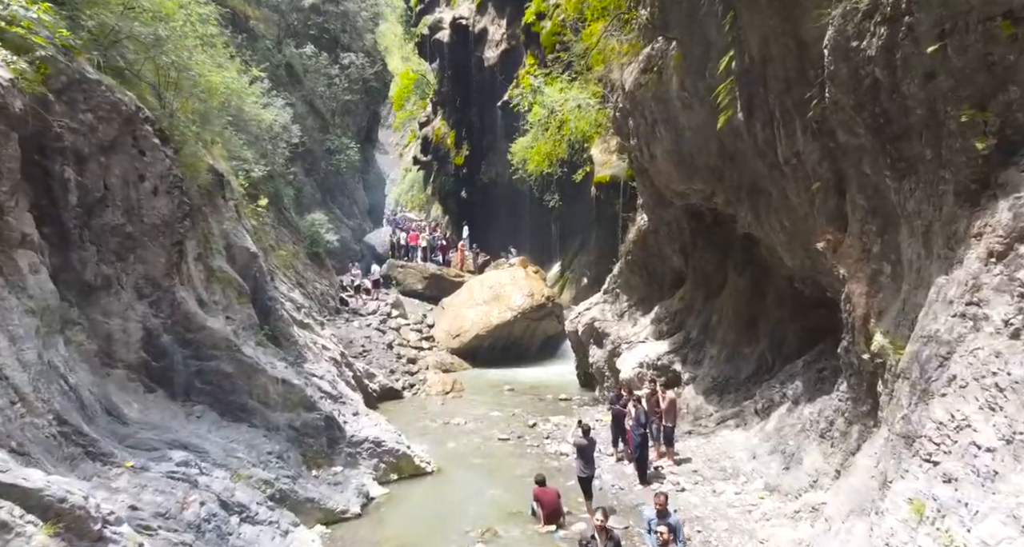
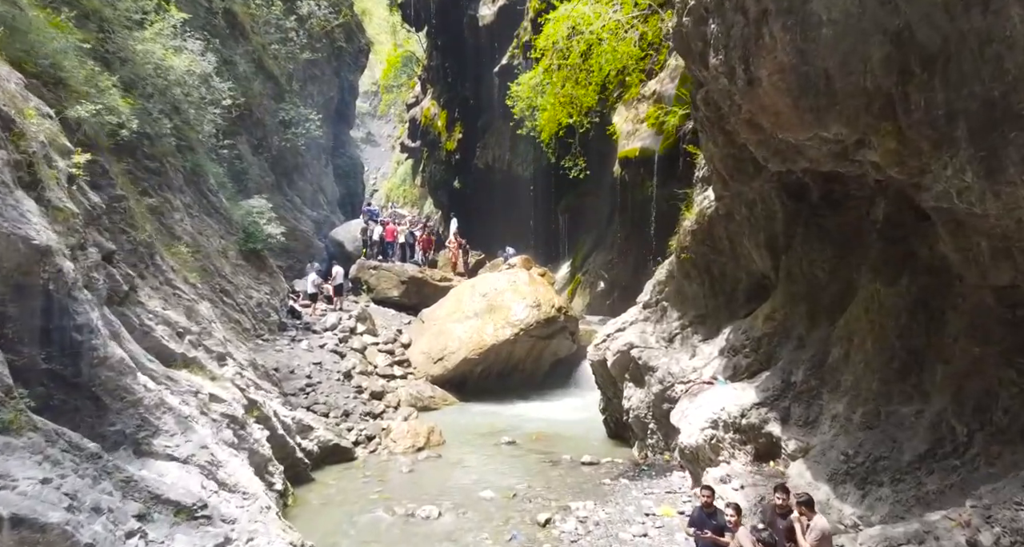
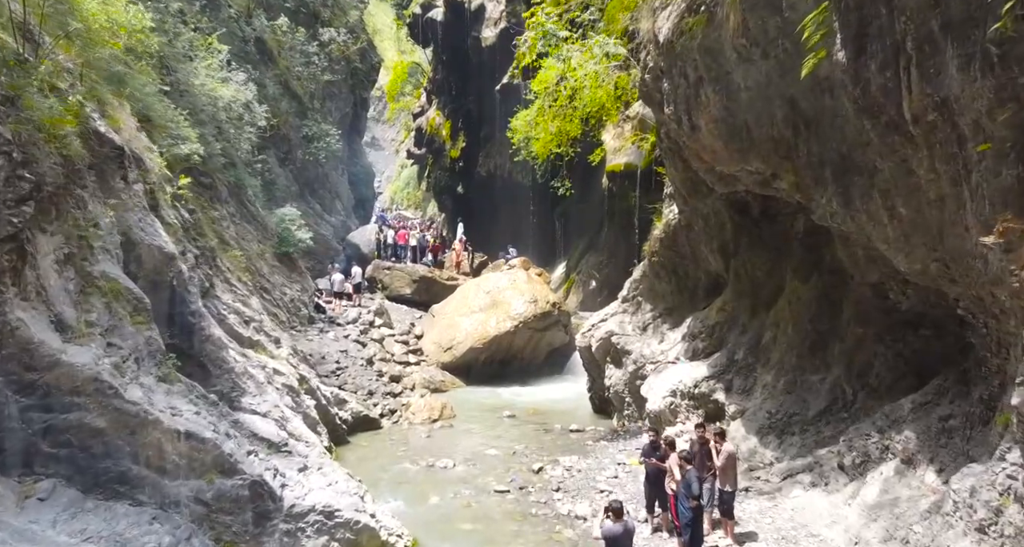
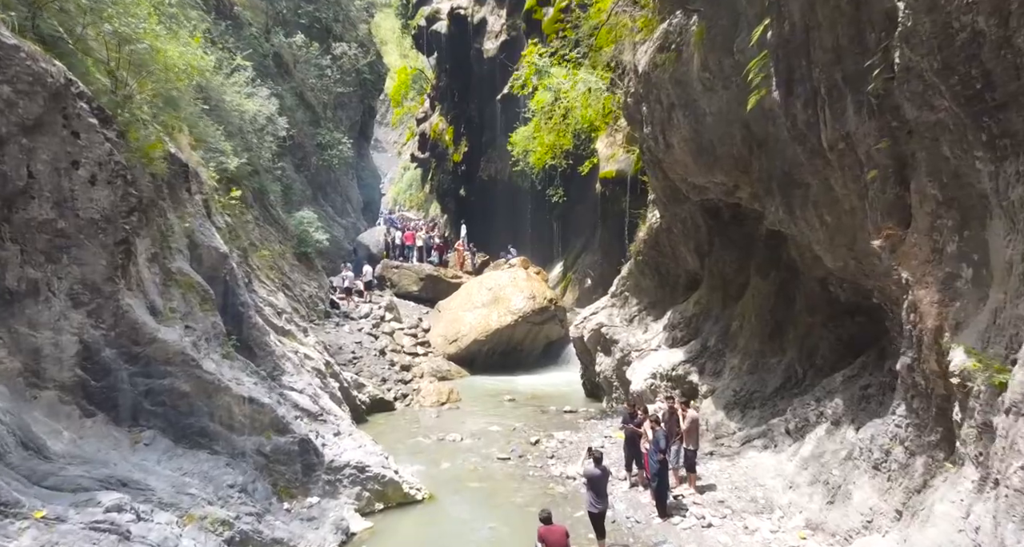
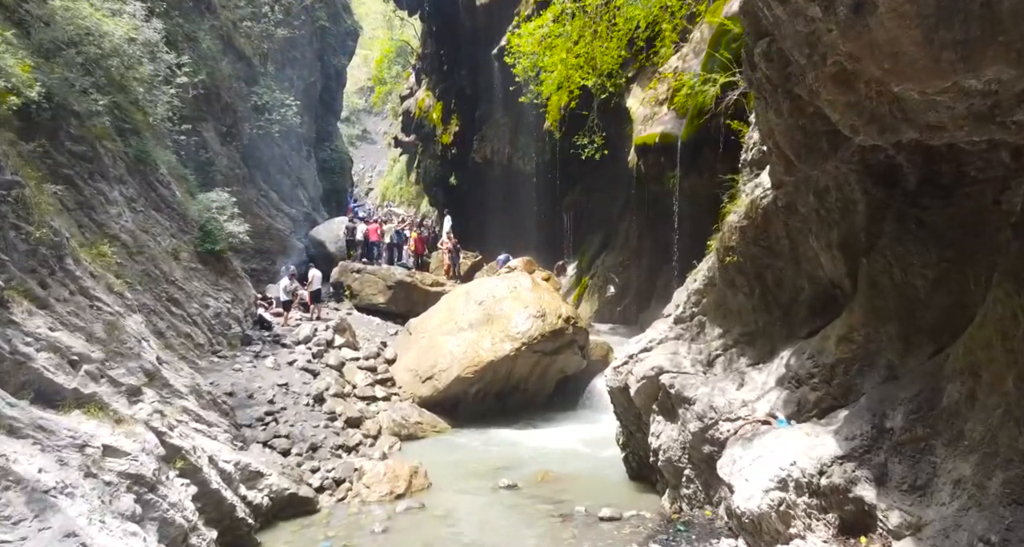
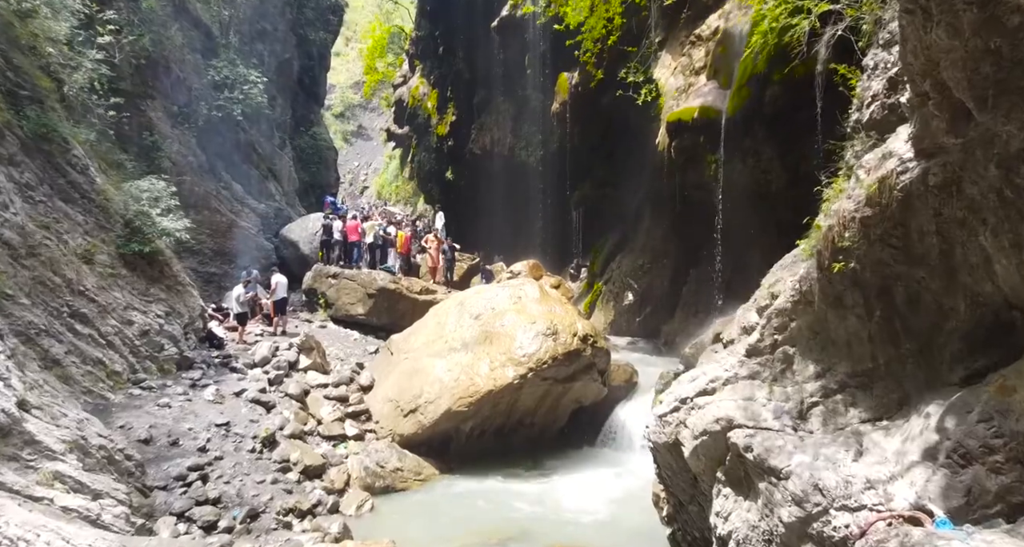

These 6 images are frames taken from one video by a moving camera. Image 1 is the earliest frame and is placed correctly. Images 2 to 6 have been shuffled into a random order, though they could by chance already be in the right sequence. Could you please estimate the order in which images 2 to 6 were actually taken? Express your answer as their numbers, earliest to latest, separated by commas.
4, 3, 2, 5, 6
